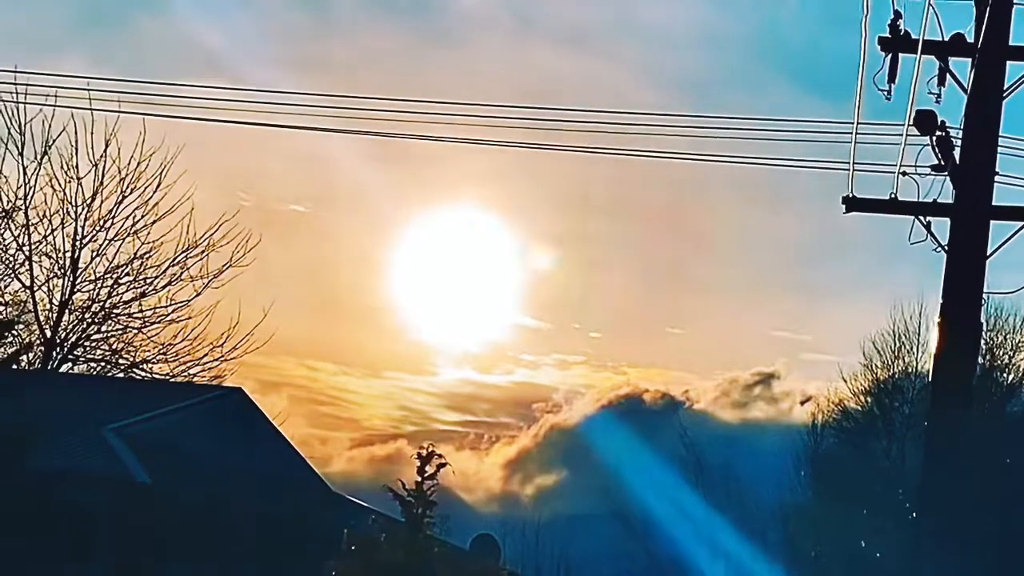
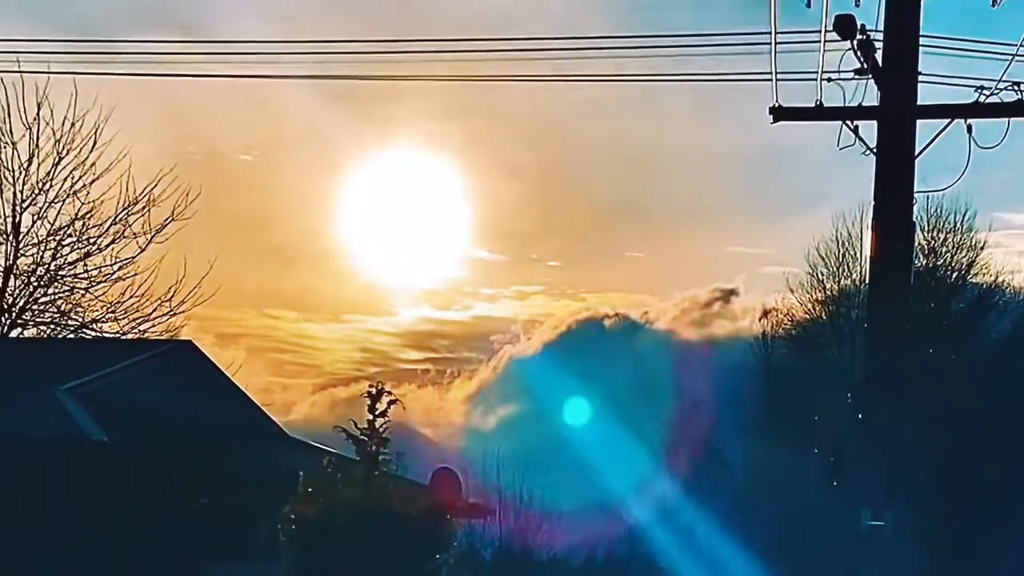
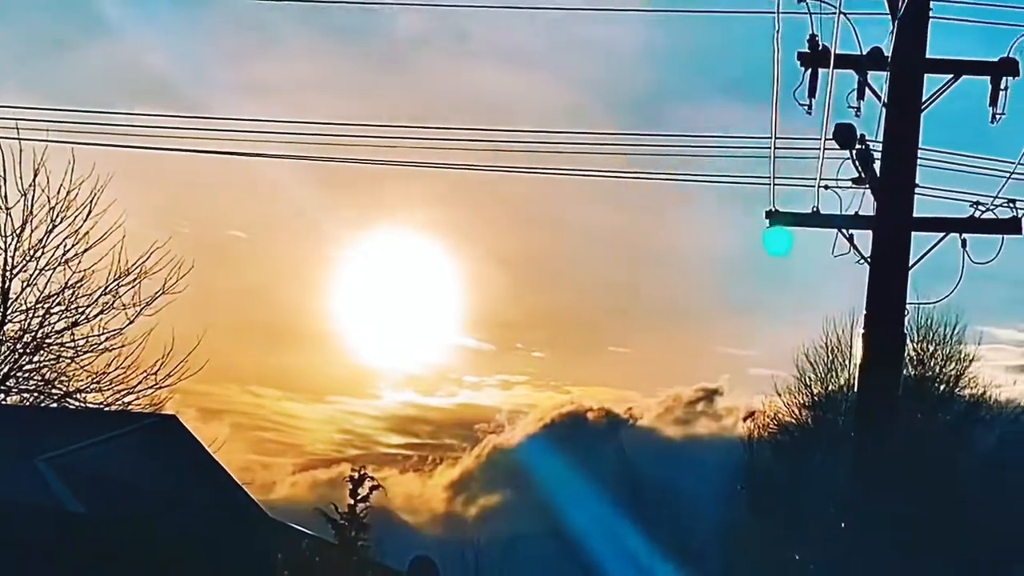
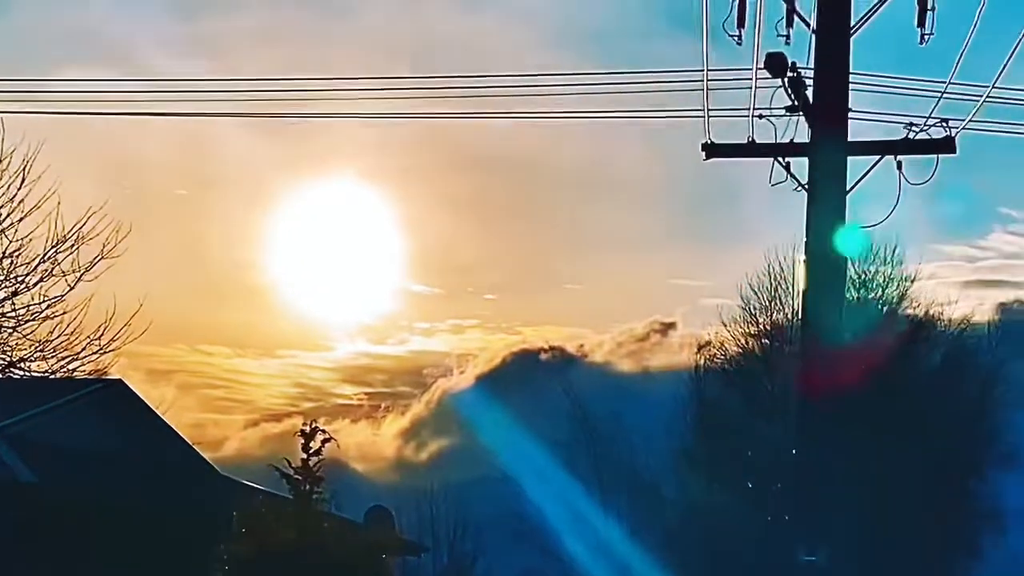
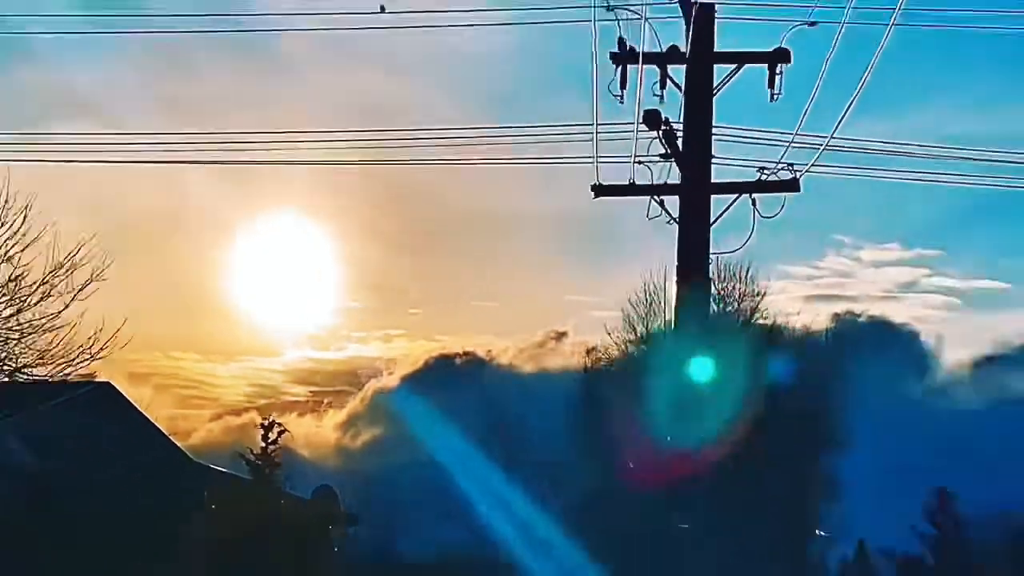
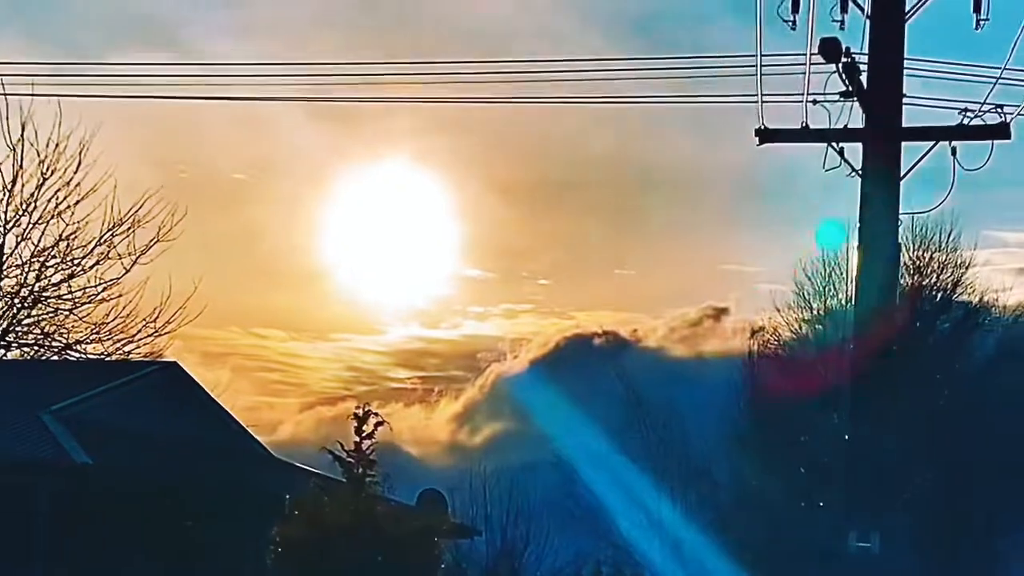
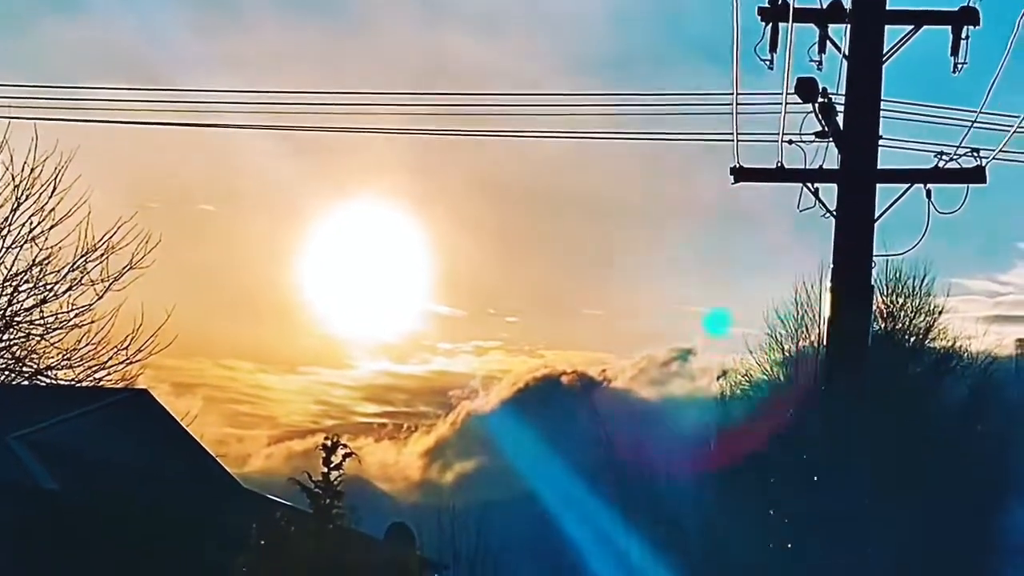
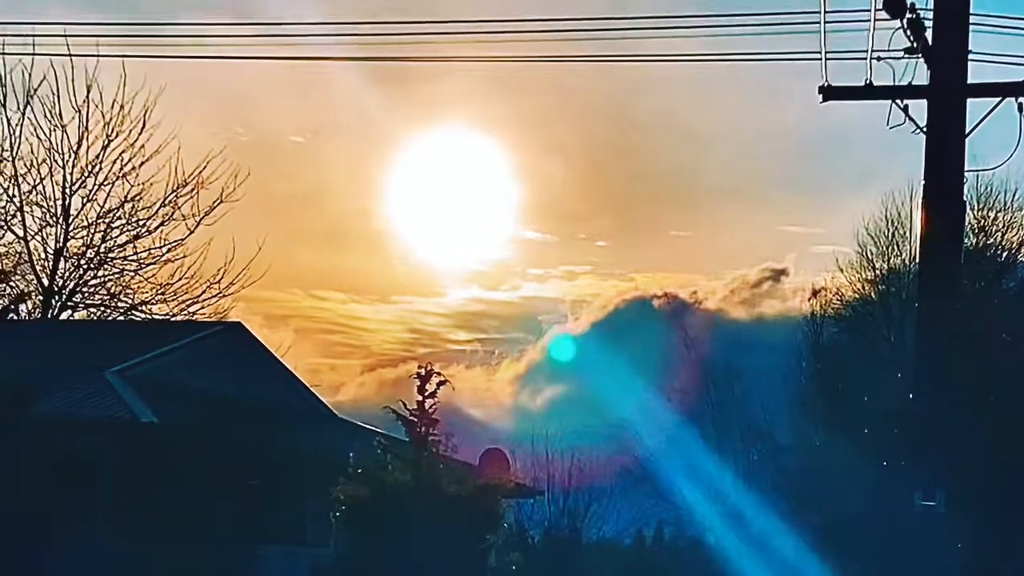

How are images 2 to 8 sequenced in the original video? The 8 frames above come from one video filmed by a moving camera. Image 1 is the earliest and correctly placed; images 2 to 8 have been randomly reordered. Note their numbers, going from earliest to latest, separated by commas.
3, 7, 2, 8, 6, 4, 5
